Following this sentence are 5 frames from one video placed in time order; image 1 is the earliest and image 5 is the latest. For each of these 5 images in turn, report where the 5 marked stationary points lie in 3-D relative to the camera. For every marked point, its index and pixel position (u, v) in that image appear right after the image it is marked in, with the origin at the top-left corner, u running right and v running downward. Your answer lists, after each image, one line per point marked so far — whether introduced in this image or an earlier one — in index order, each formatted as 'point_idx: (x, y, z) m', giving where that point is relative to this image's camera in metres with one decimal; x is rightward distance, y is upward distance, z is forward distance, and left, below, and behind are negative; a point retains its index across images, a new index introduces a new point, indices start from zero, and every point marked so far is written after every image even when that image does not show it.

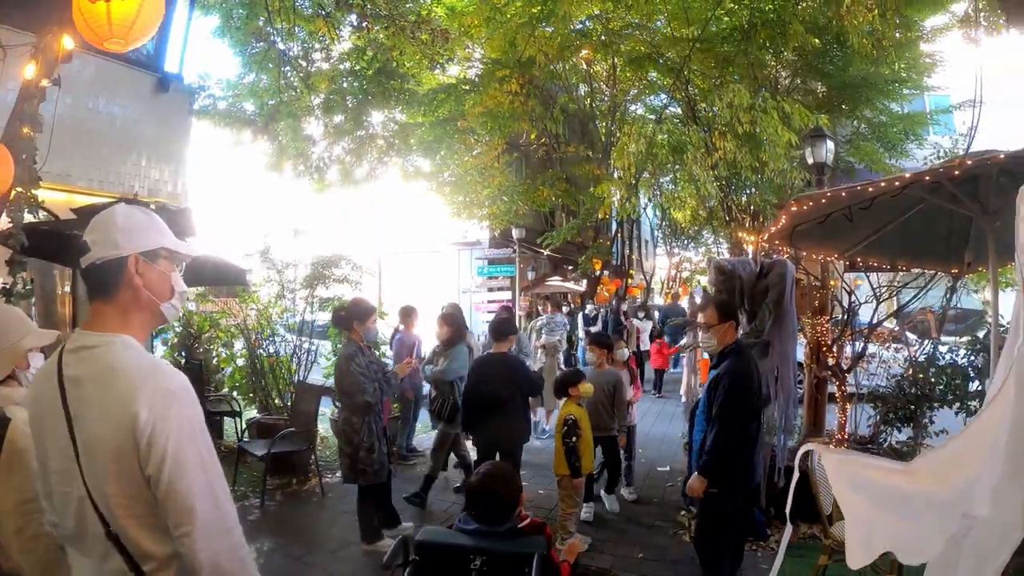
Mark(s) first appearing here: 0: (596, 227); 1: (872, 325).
0: (+2.1, +1.6, +16.8) m
1: (+2.7, -0.3, +4.8) m
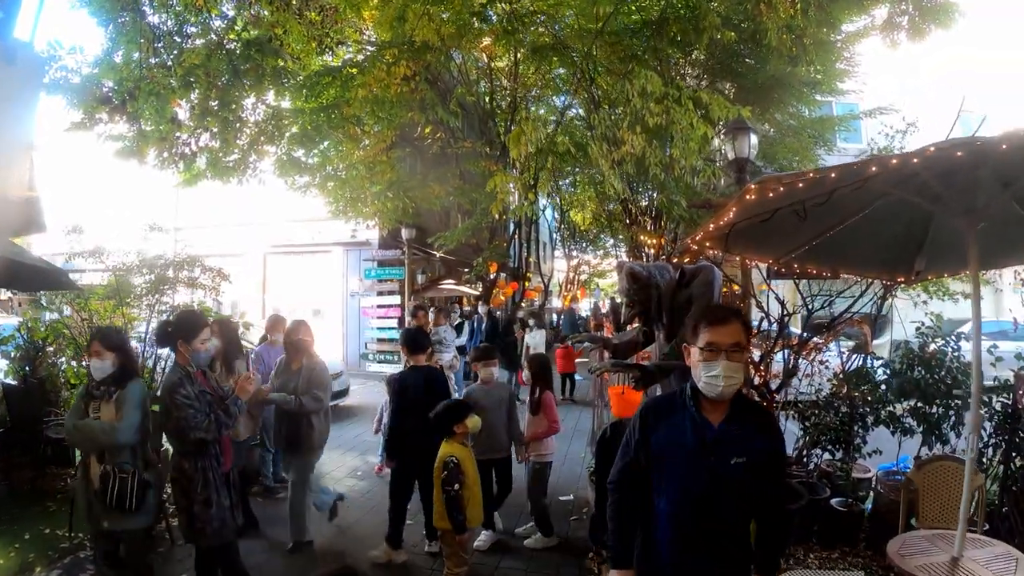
0: (-0.5, +1.5, +16.1) m
1: (+2.0, -0.3, +4.3) m
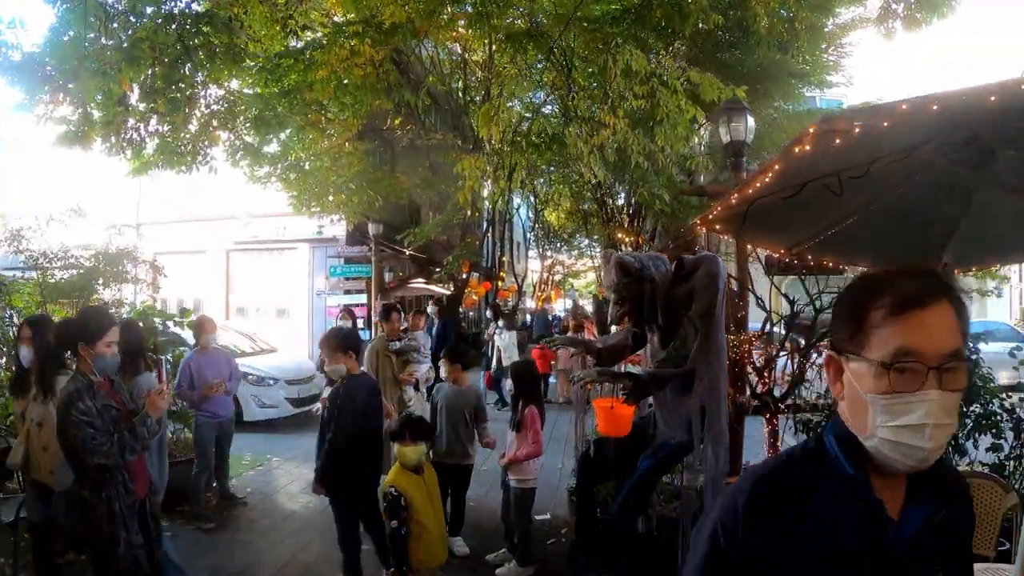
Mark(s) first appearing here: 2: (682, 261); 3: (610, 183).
0: (-1.1, +1.6, +15.5) m
1: (+1.8, -0.3, +3.8) m
2: (+0.8, +0.1, +2.8) m
3: (+1.2, +1.2, +7.6) m
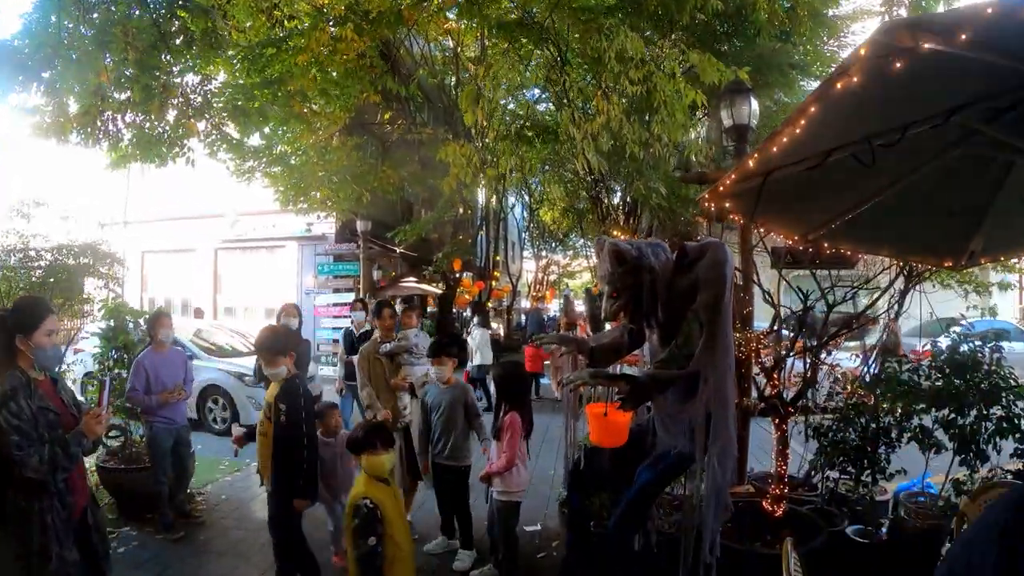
0: (-1.3, +1.6, +15.1) m
1: (+1.7, -0.3, +3.5) m
2: (+0.7, +0.2, +2.5) m
3: (+1.1, +1.3, +7.3) m
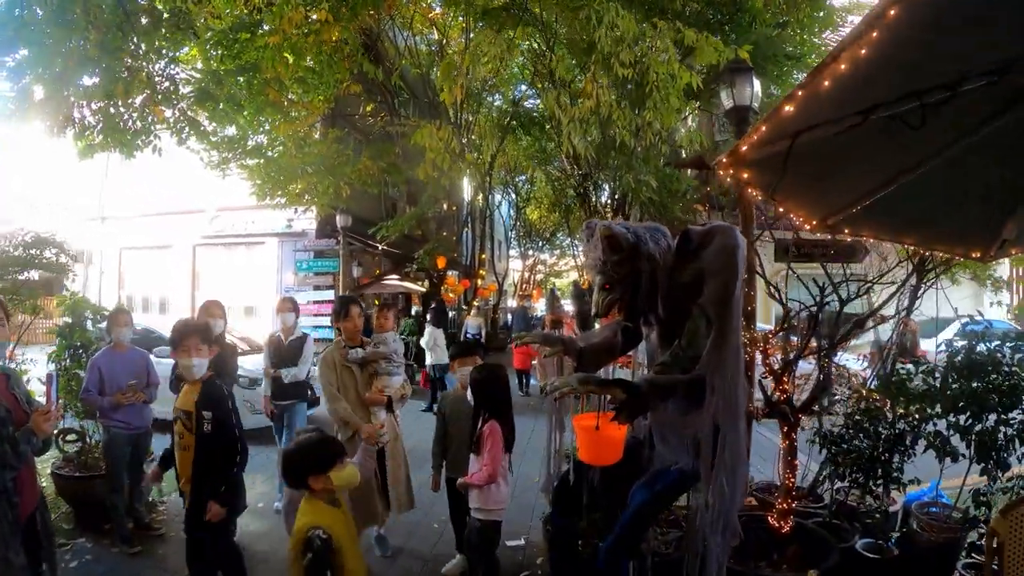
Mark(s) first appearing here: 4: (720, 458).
0: (-1.6, +1.6, +14.8) m
1: (+1.6, -0.3, +3.2) m
2: (+0.6, +0.2, +2.2) m
3: (+0.9, +1.3, +6.9) m
4: (+0.7, -0.6, +2.1) m
